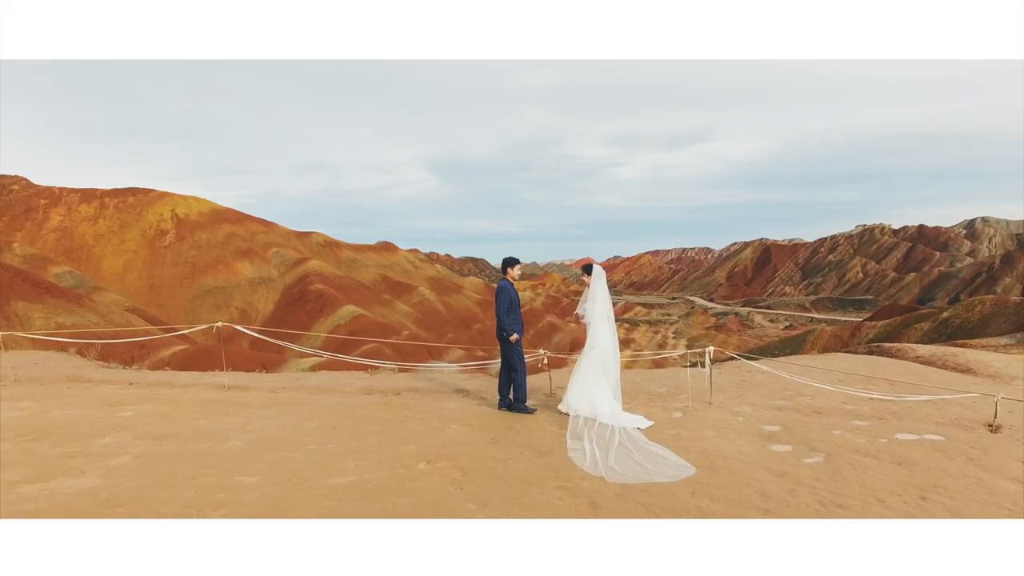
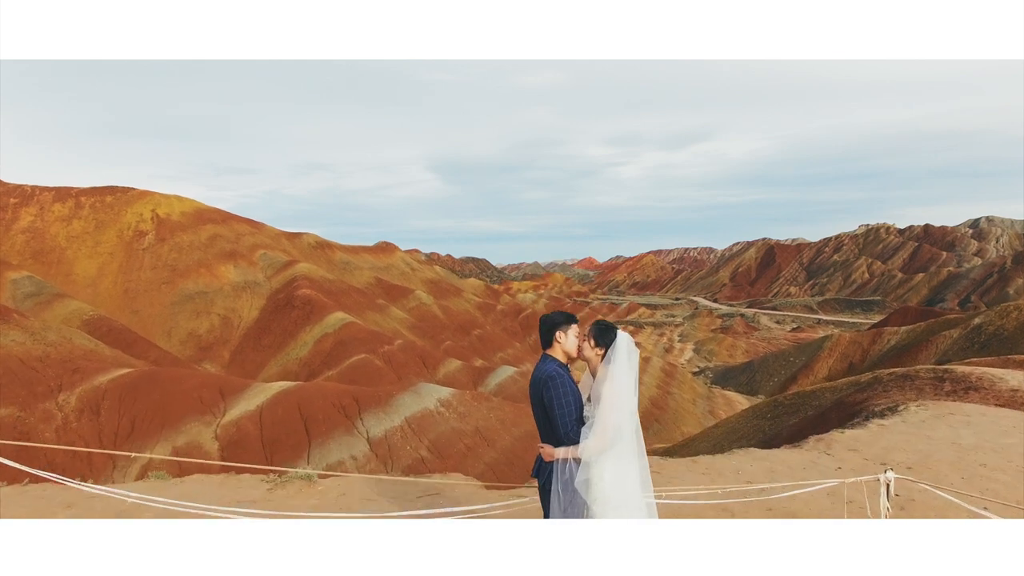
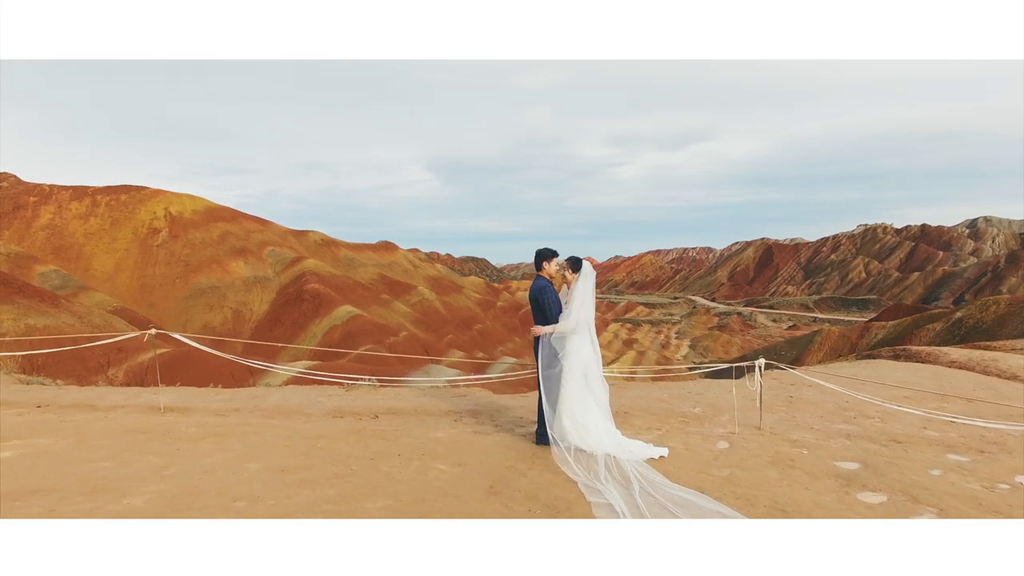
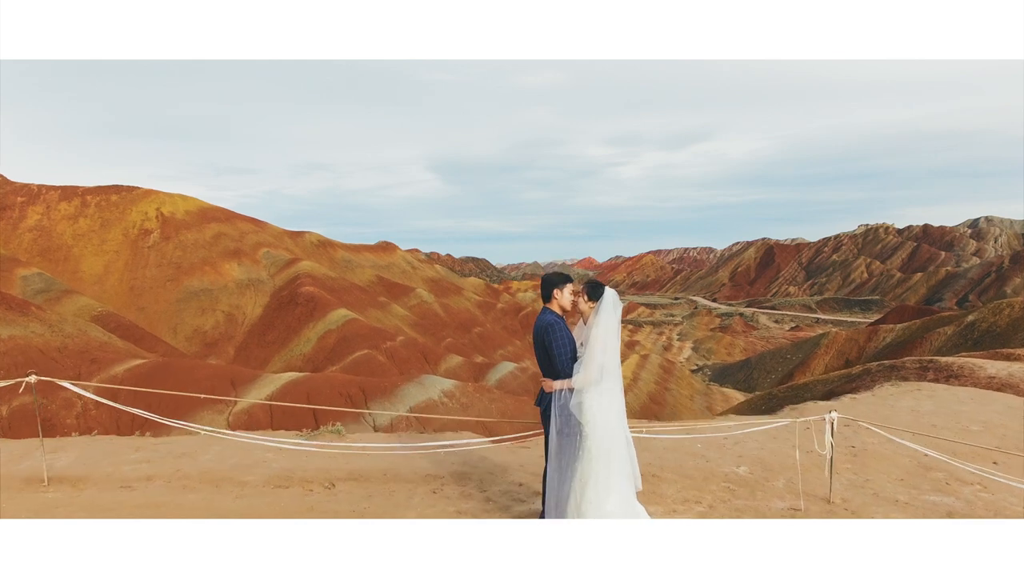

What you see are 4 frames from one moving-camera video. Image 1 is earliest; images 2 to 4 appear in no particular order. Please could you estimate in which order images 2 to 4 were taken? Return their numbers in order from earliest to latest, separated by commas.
3, 4, 2
